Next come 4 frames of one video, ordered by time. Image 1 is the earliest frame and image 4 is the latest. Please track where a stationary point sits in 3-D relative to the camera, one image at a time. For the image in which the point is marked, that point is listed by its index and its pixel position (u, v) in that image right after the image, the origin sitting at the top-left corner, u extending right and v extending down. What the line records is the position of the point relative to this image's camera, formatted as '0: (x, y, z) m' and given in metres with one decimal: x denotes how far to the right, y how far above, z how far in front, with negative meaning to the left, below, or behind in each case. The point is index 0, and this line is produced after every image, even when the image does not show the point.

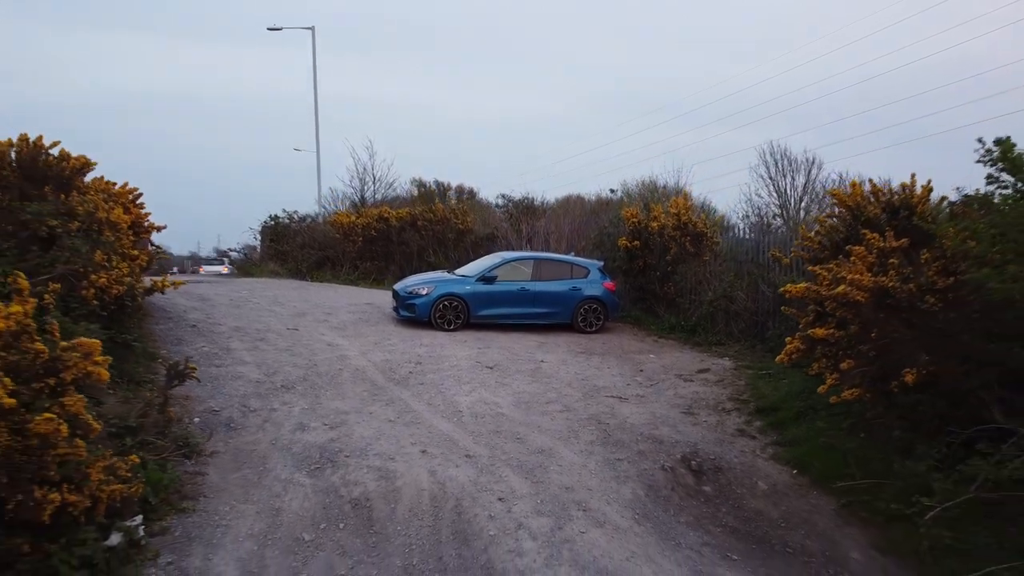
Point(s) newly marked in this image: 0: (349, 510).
0: (-1.1, -1.4, +4.6) m
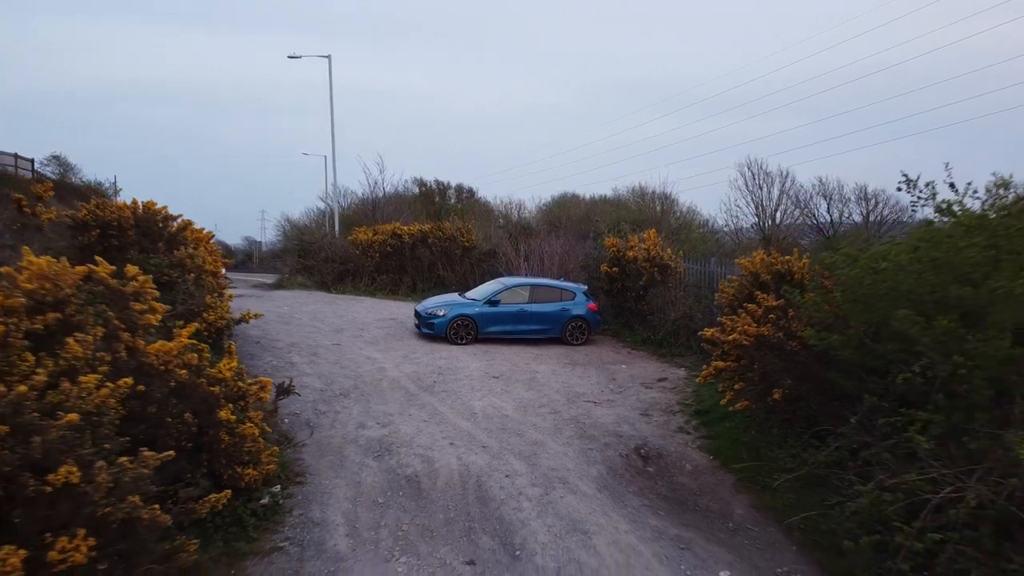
0: (-1.0, -1.9, +6.9) m
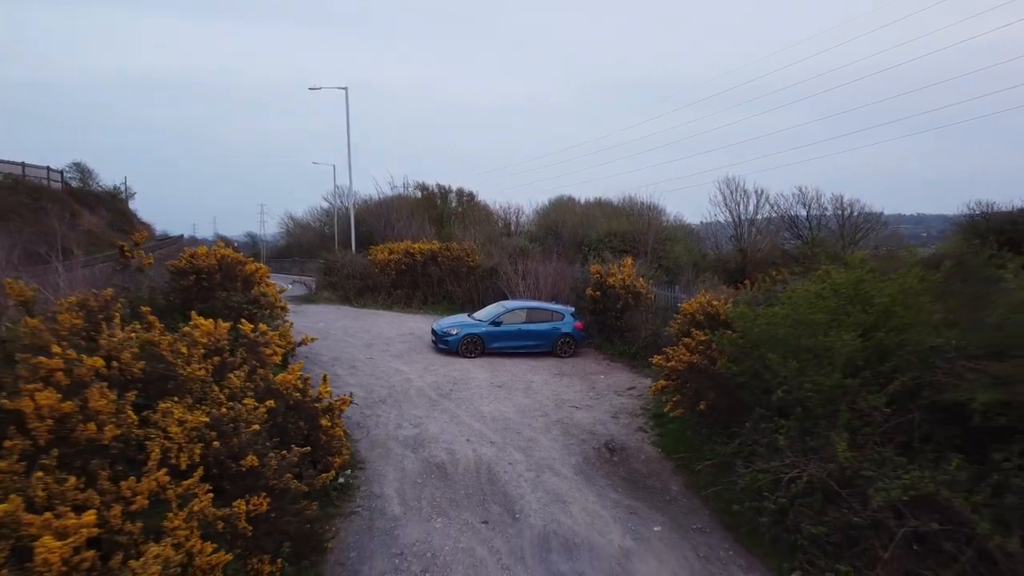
0: (-1.0, -2.4, +9.5) m
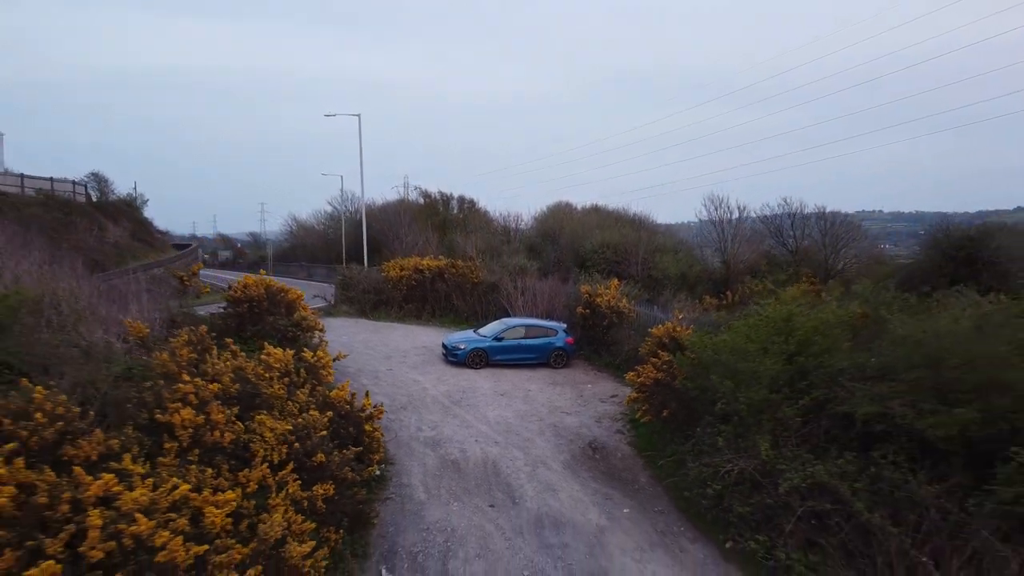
0: (-1.0, -2.9, +11.8) m
